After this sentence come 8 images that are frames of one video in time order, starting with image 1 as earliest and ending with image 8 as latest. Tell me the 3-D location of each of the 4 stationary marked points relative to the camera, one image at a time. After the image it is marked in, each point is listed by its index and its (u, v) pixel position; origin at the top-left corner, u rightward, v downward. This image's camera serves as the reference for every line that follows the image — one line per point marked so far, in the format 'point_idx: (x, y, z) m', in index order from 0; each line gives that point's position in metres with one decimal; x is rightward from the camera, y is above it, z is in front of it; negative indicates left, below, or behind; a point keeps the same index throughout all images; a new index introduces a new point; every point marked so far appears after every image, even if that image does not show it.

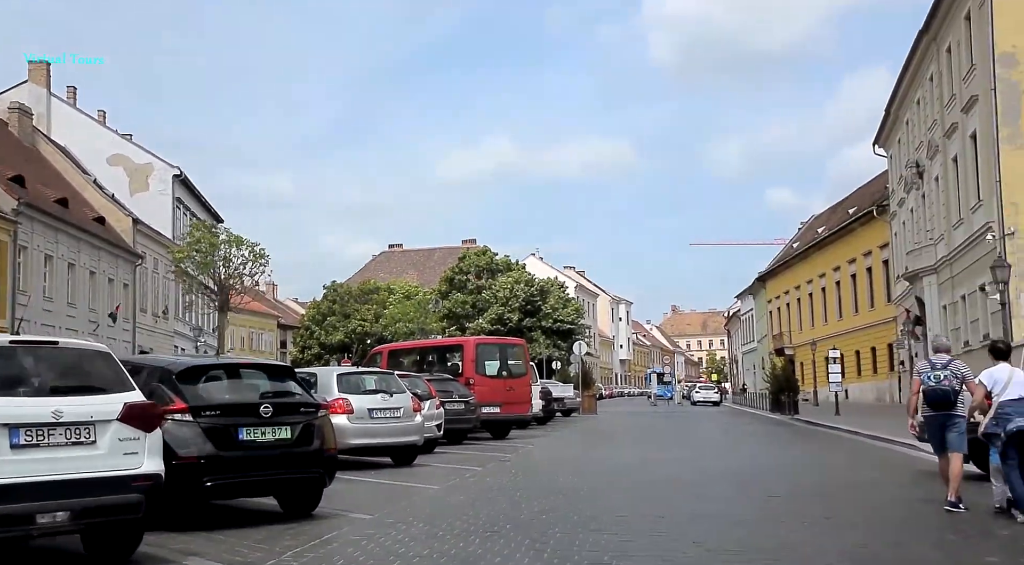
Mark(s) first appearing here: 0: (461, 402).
0: (-0.9, -2.1, +18.1) m
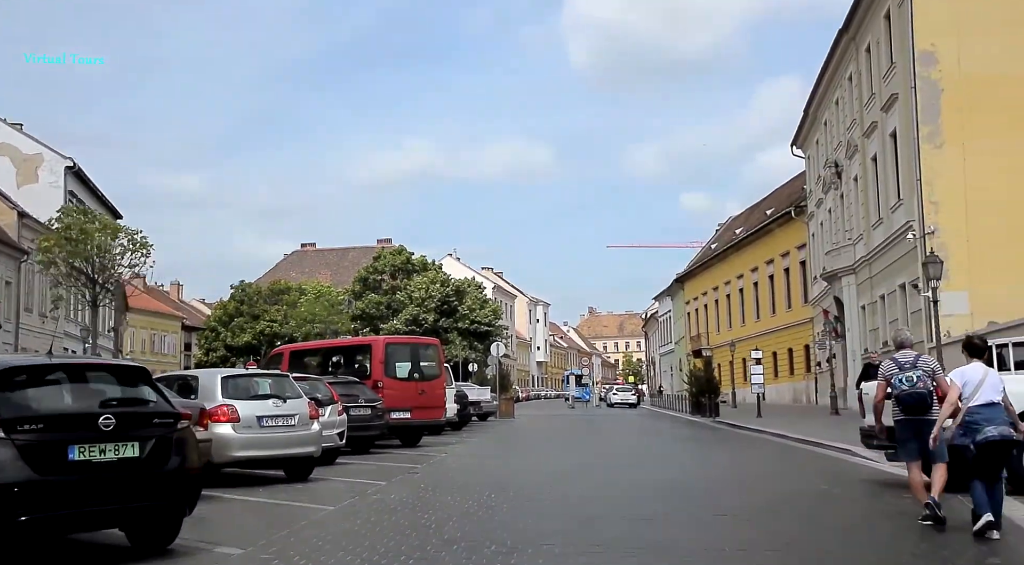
0: (-2.4, -2.0, +16.7) m
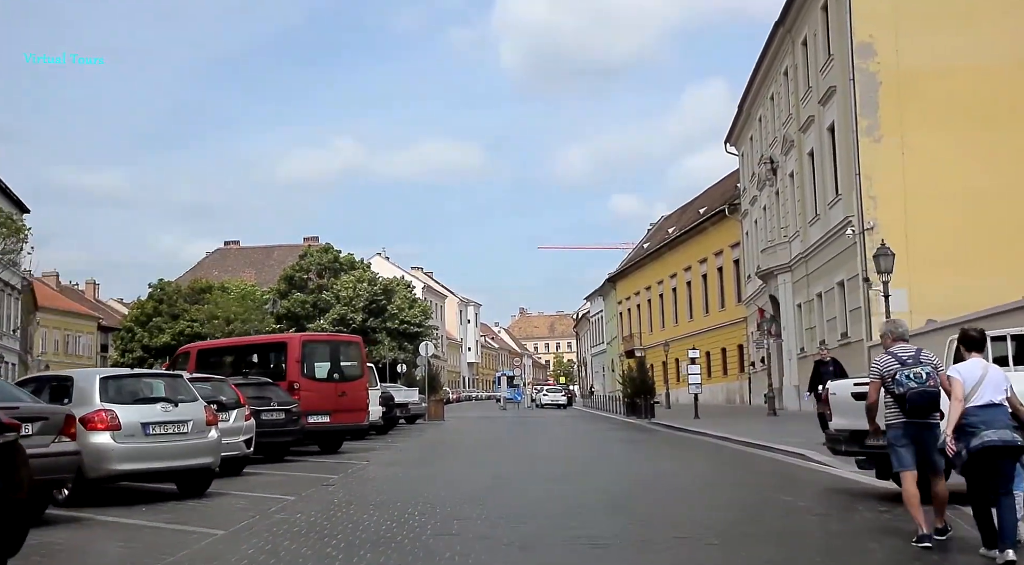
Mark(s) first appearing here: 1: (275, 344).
0: (-3.5, -1.9, +15.2) m
1: (-4.0, -1.0, +17.1) m
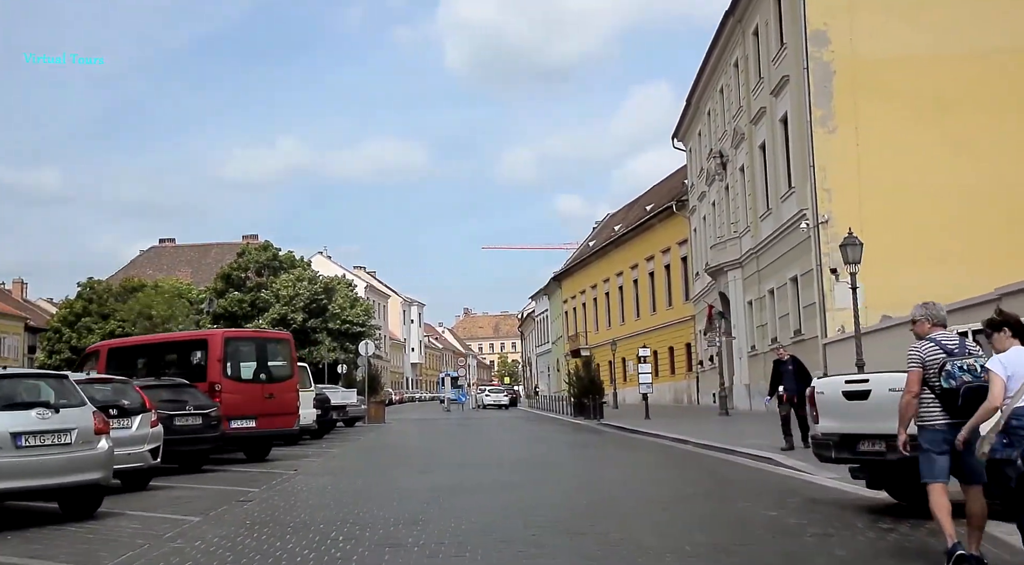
0: (-4.2, -1.8, +13.7) m
1: (-4.9, -0.9, +15.6) m
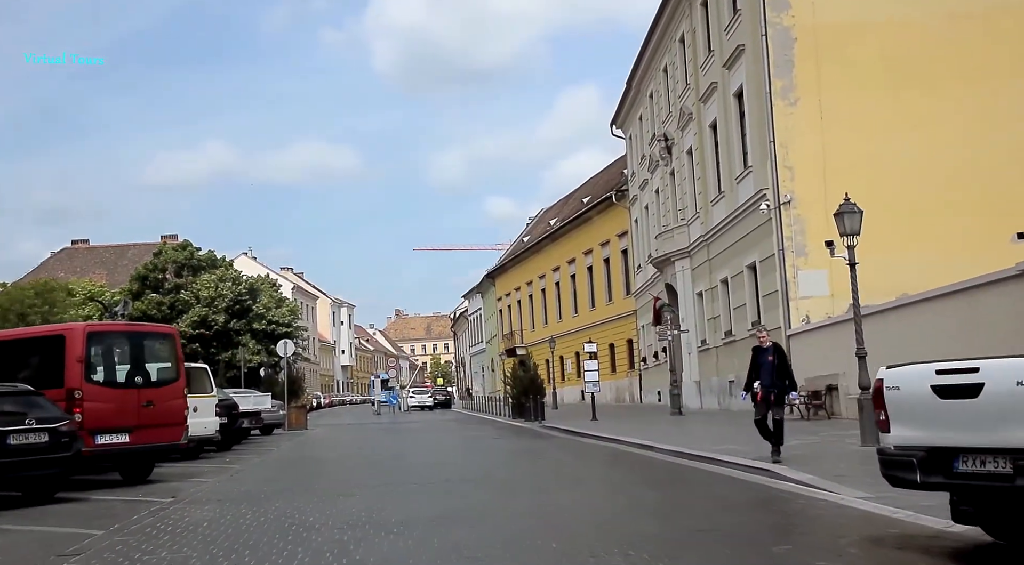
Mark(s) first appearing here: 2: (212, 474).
0: (-4.9, -1.6, +10.7) m
1: (-5.7, -0.7, +12.6) m
2: (-4.3, -2.8, +14.4) m
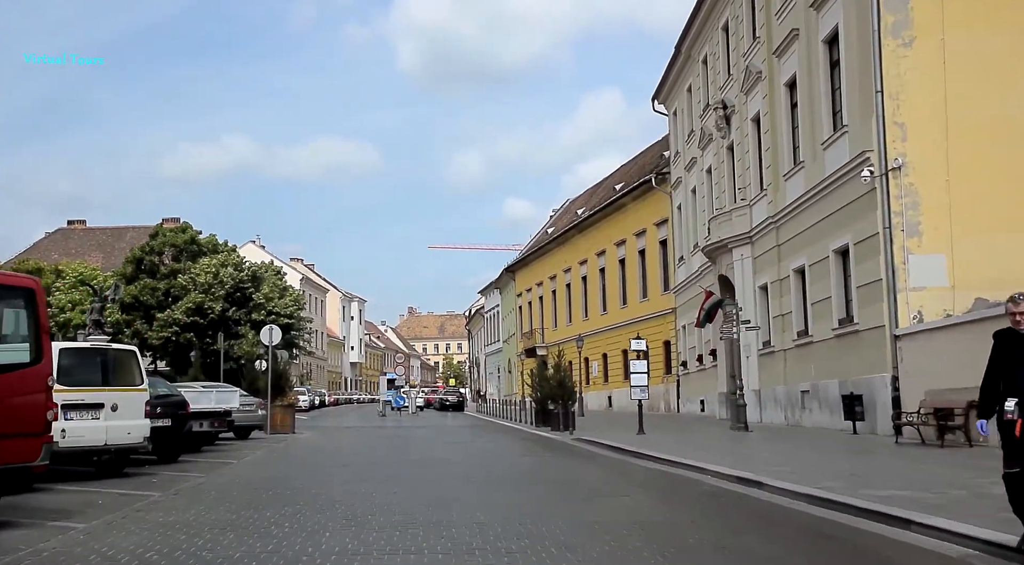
0: (-4.5, -0.9, +5.8) m
1: (-5.2, 0.0, +7.7) m
2: (-3.8, -2.2, +9.5) m
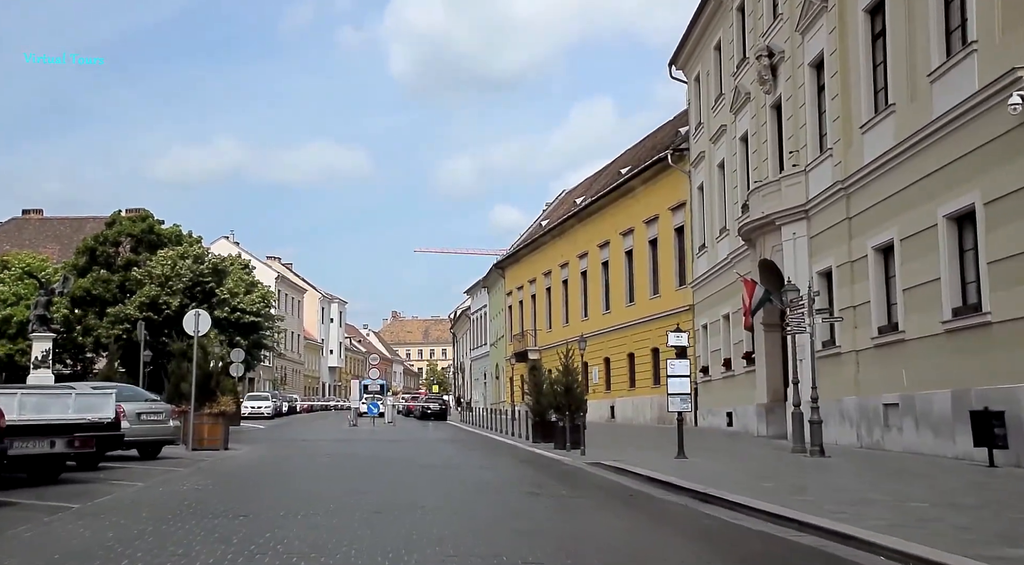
0: (-4.2, -0.3, 0.0) m
1: (-5.0, +0.6, +1.9) m
2: (-3.7, -1.5, +3.7) m
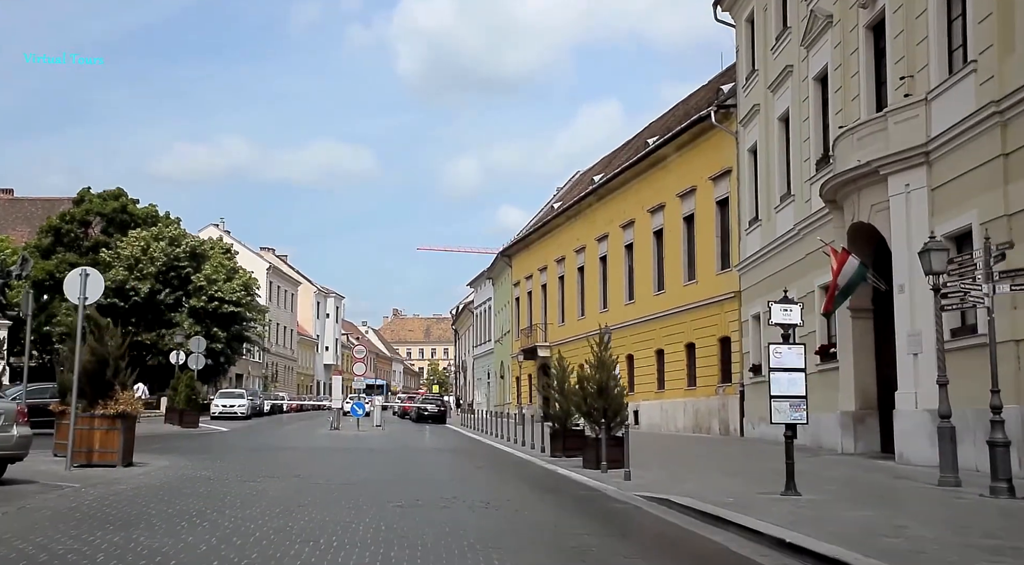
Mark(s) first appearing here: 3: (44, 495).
0: (-4.0, +0.5, -5.8) m
1: (-4.7, +1.4, -3.9) m
2: (-3.4, -0.8, -2.1) m
3: (-4.8, -2.3, +10.1) m
